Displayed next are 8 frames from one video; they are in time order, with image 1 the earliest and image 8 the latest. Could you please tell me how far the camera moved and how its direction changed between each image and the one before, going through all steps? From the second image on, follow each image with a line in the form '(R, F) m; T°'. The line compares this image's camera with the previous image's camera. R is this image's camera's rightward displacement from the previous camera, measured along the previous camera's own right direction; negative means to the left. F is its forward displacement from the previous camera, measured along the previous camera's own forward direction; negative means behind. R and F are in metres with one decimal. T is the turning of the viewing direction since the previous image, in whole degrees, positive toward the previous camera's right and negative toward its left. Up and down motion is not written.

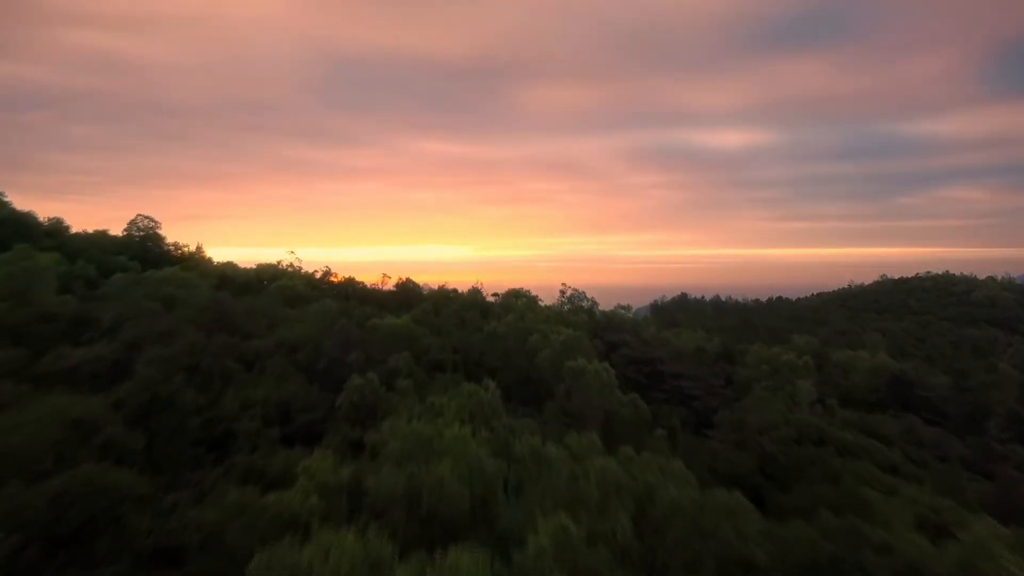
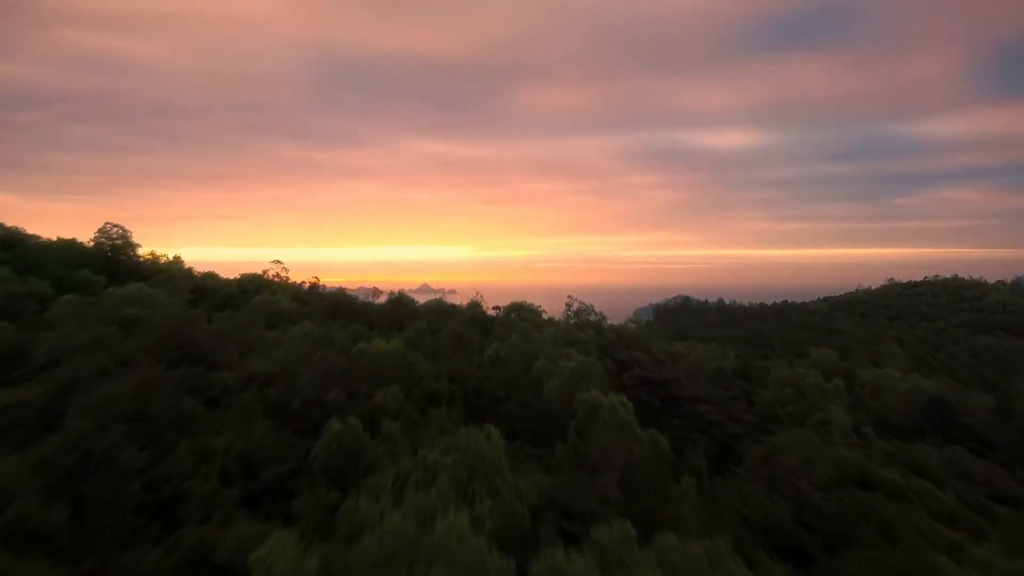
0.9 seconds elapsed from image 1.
(-0.1, +0.9) m; 0°
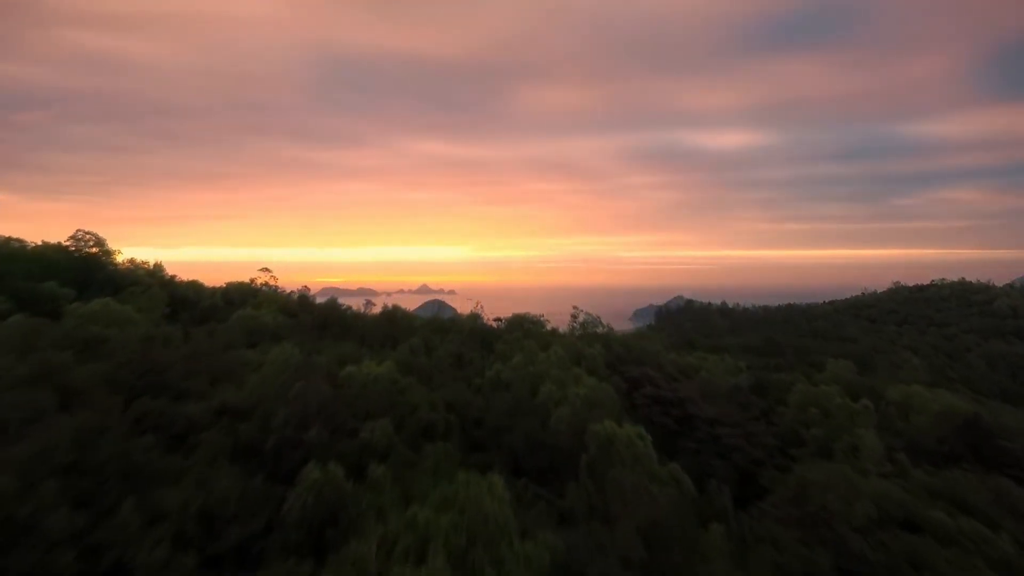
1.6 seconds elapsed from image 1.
(-0.1, +0.7) m; 0°
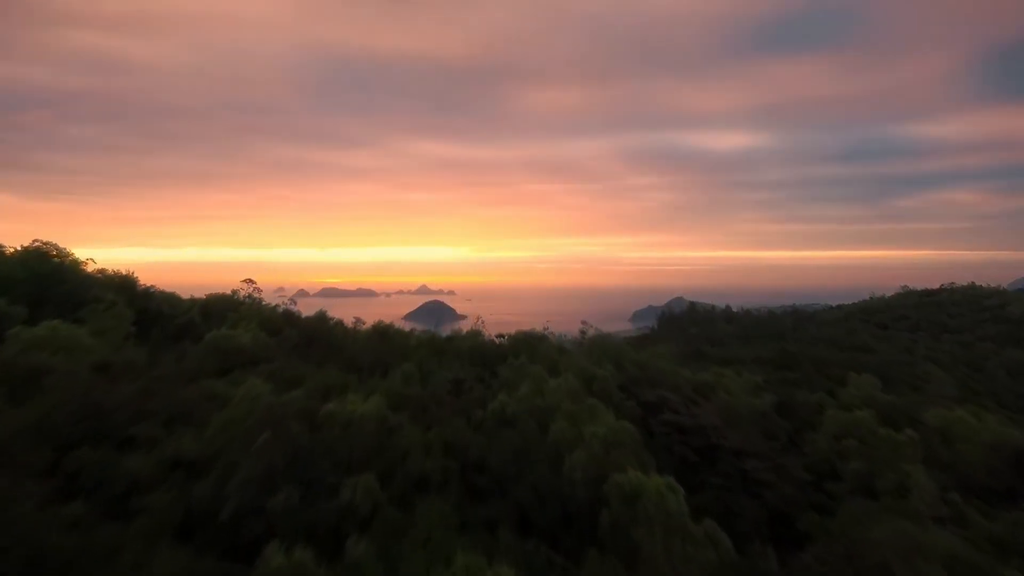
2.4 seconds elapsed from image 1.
(-0.1, +0.9) m; 0°
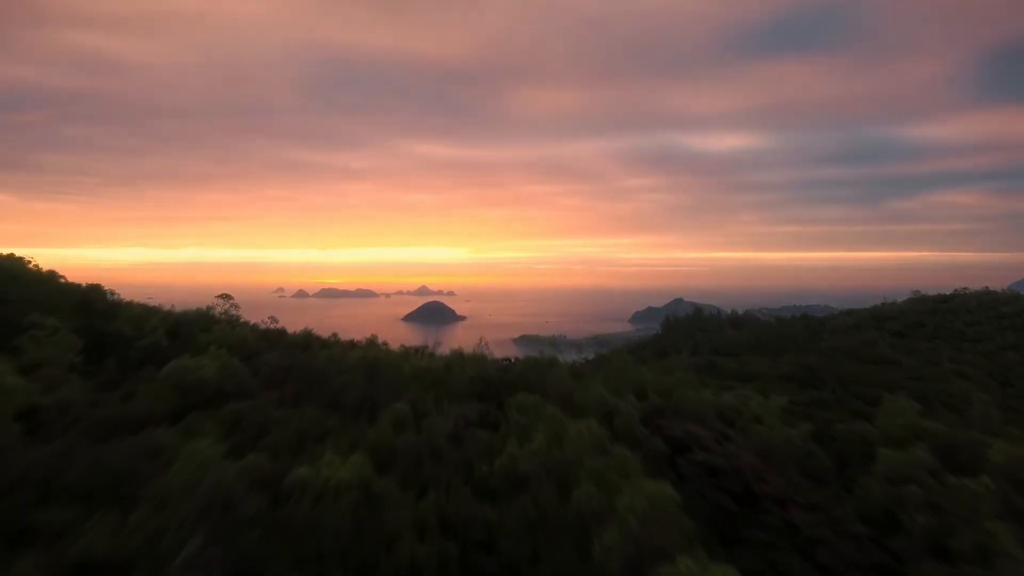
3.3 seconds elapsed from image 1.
(-0.2, +1.1) m; 0°
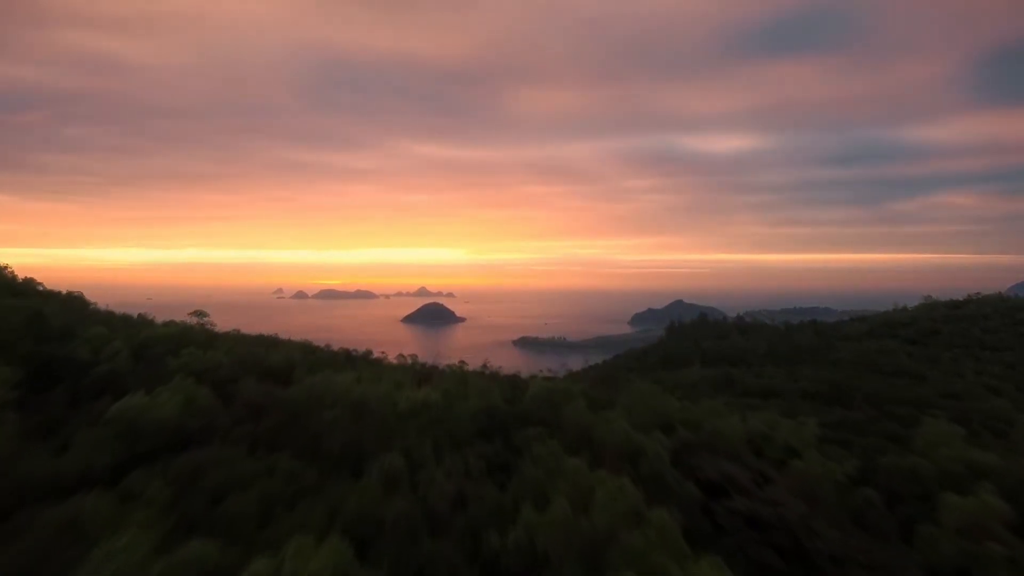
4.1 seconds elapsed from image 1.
(-0.2, +1.0) m; 0°
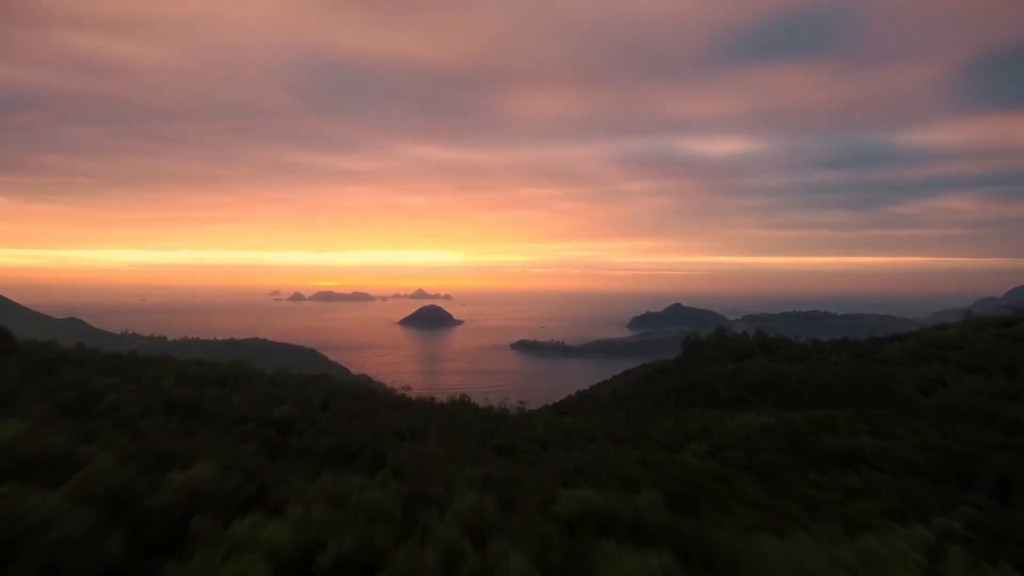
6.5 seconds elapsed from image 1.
(-0.6, +3.4) m; 0°
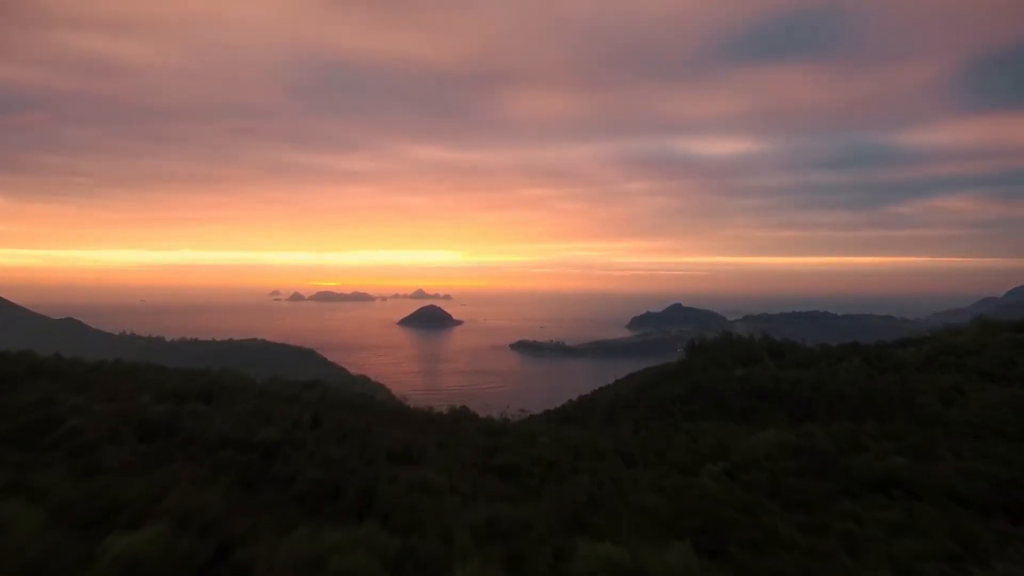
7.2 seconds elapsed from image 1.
(-0.1, +1.0) m; 0°
